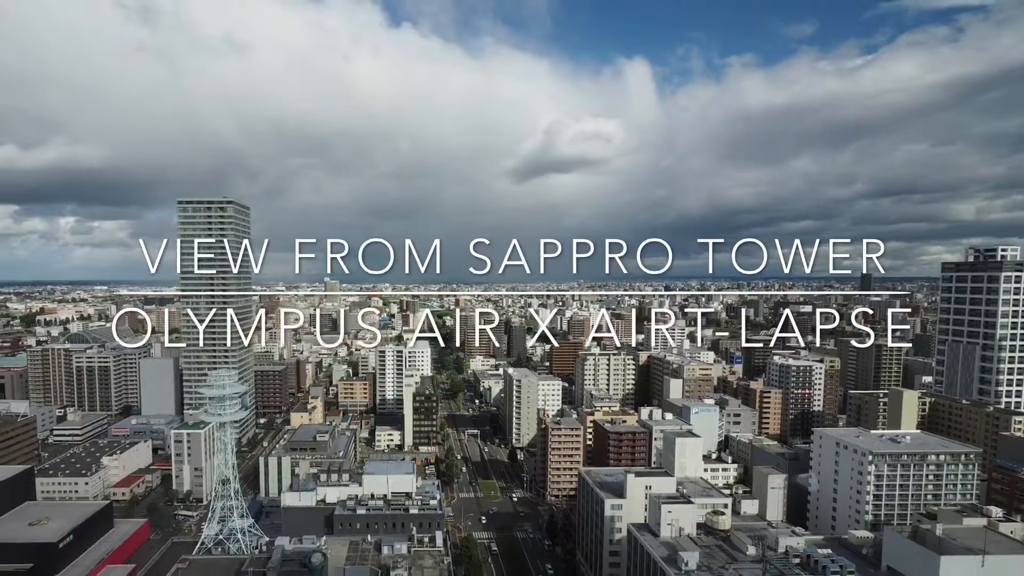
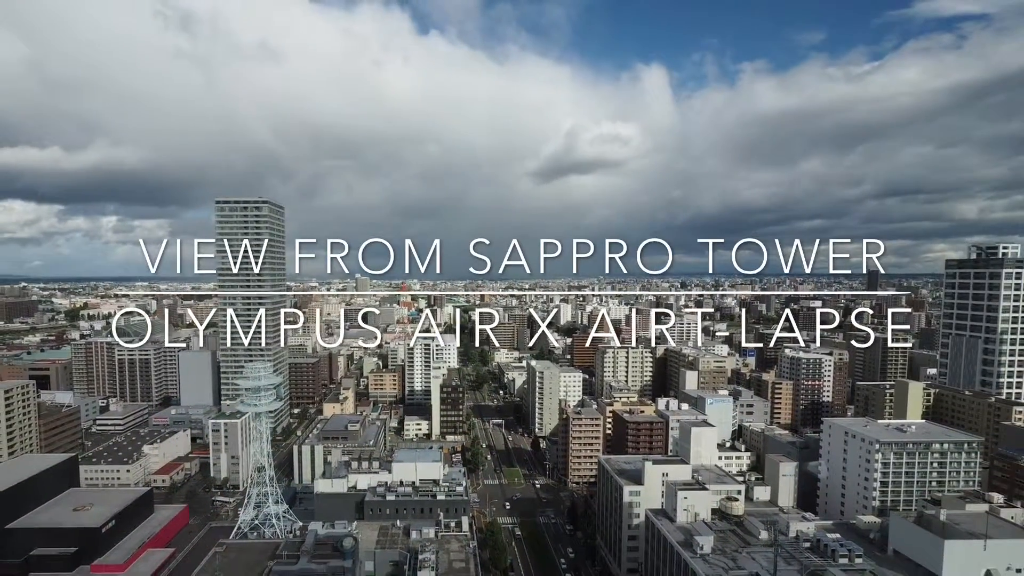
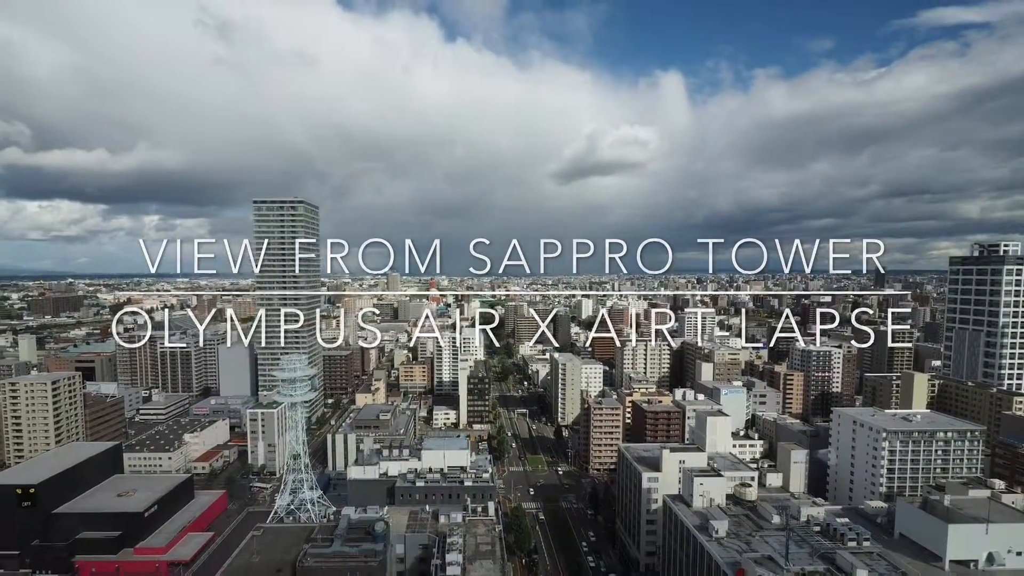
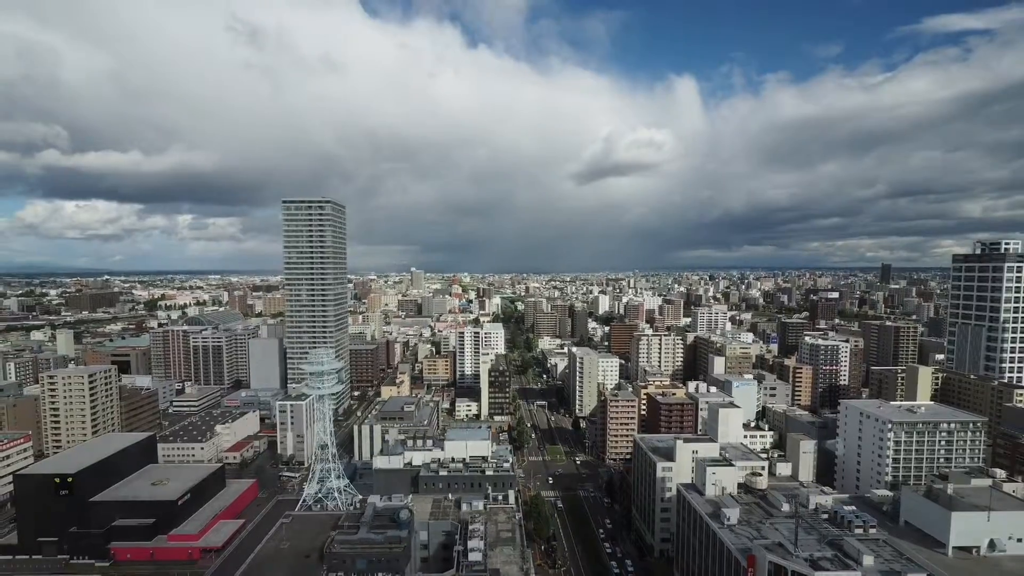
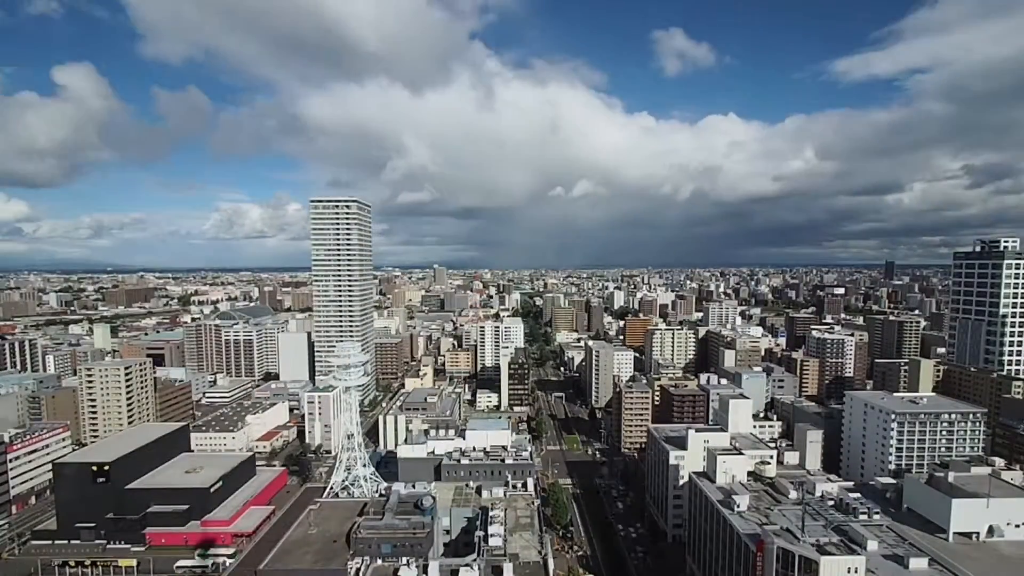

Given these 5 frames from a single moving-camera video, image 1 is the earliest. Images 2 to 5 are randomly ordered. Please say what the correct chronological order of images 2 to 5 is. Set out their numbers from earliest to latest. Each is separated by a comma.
2, 3, 4, 5
